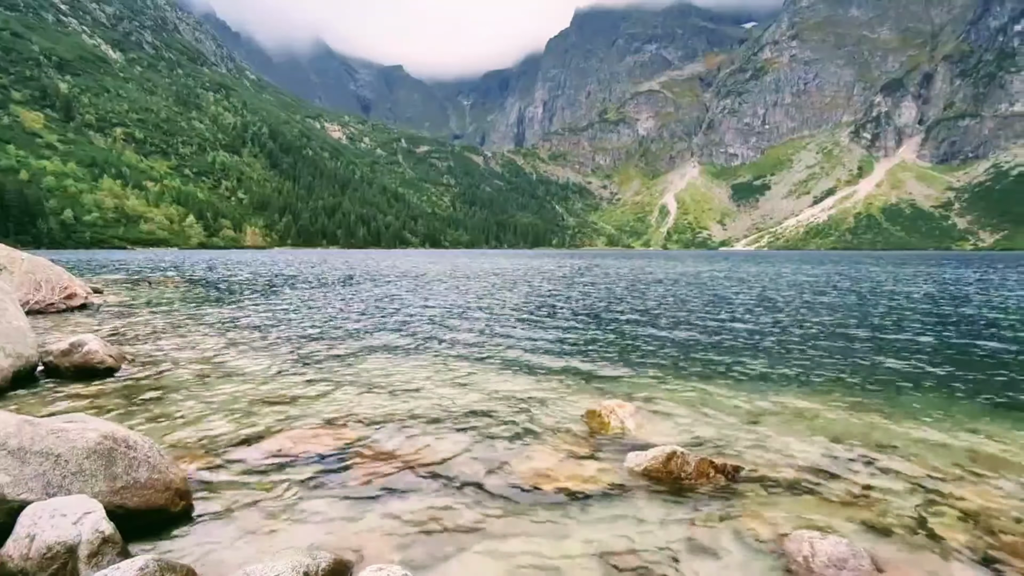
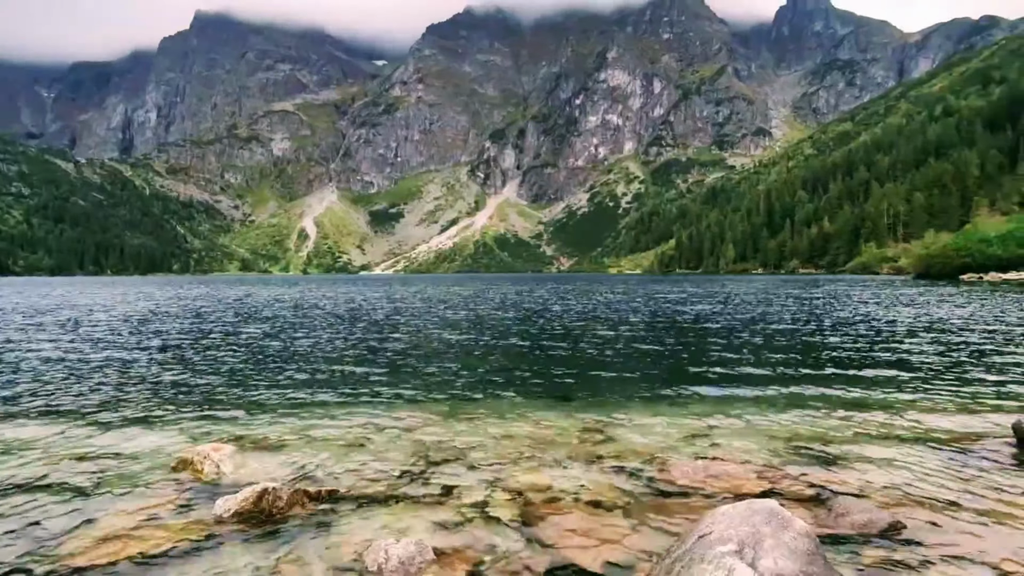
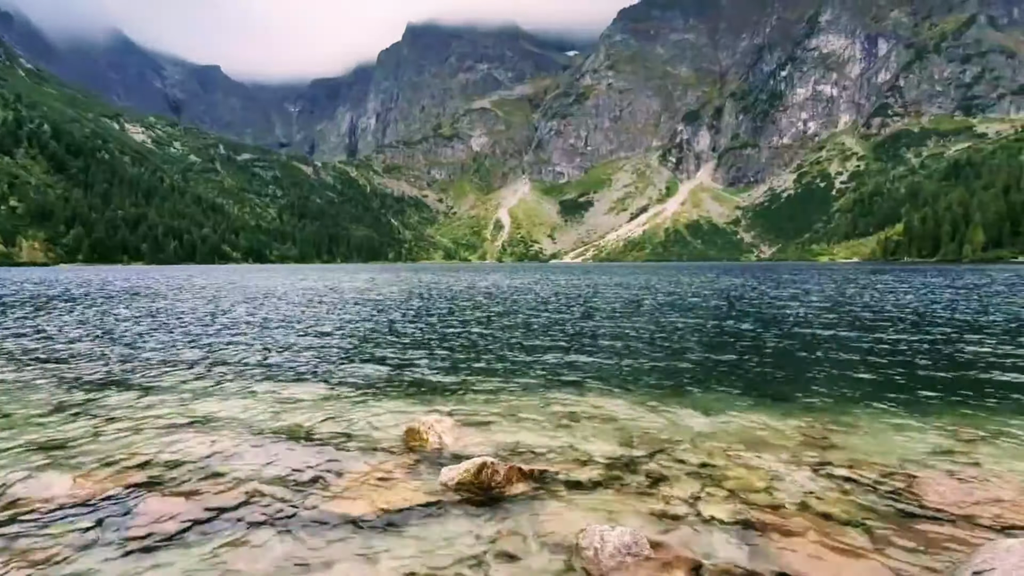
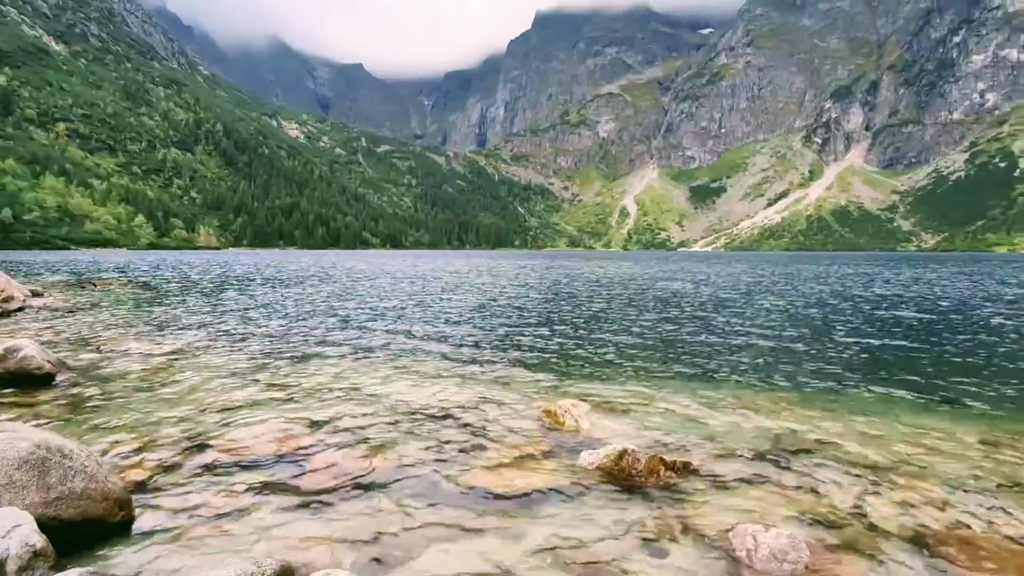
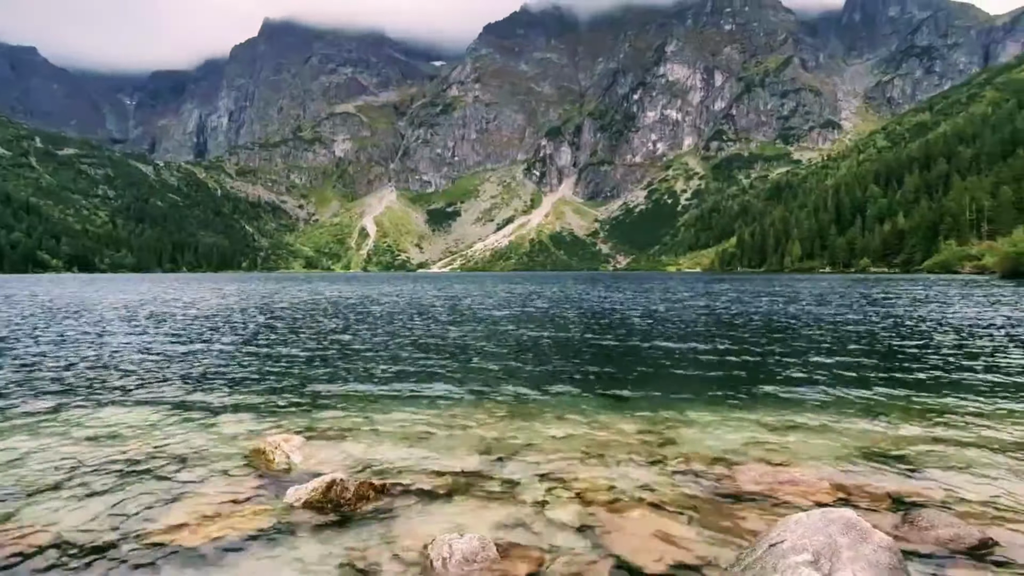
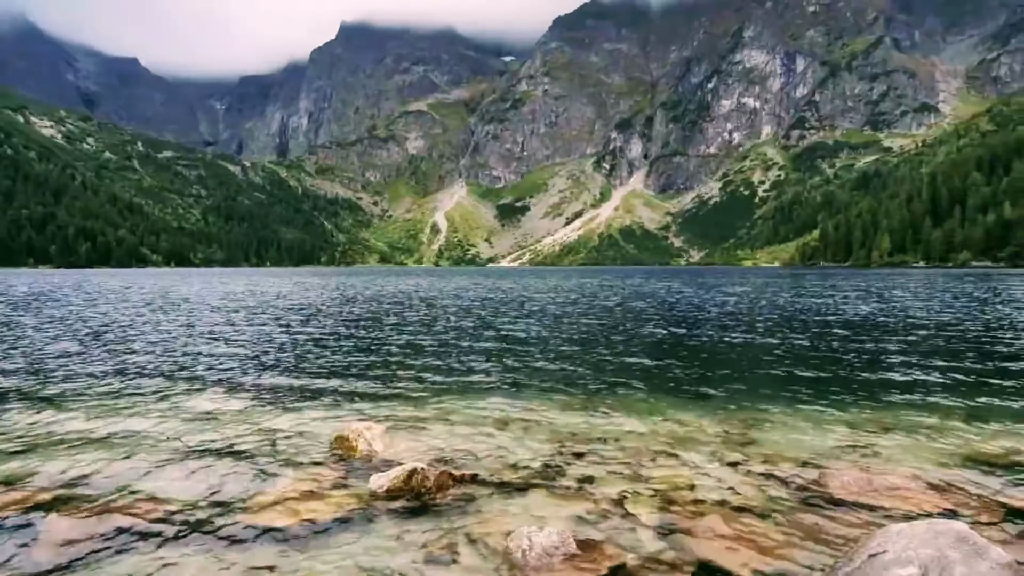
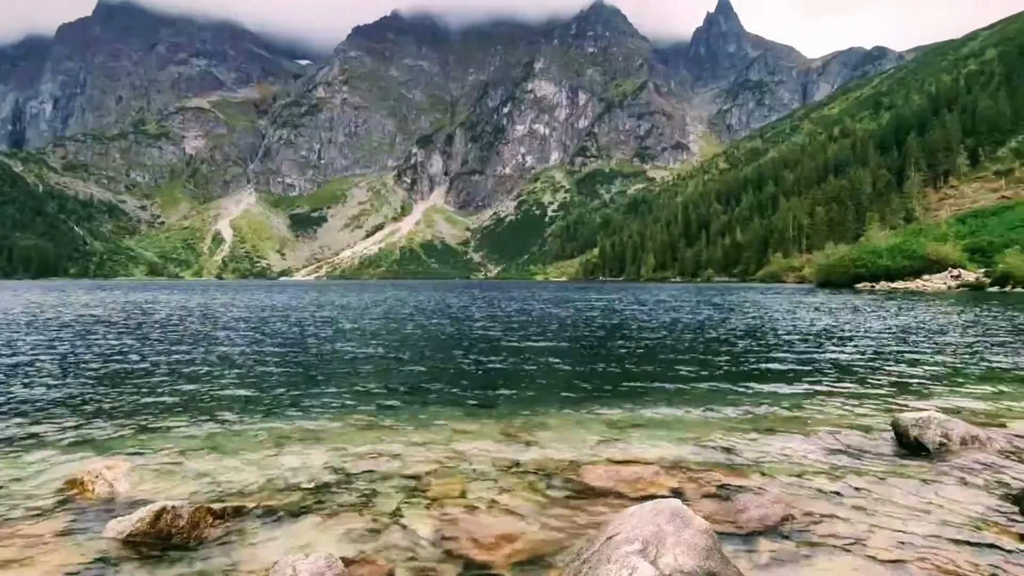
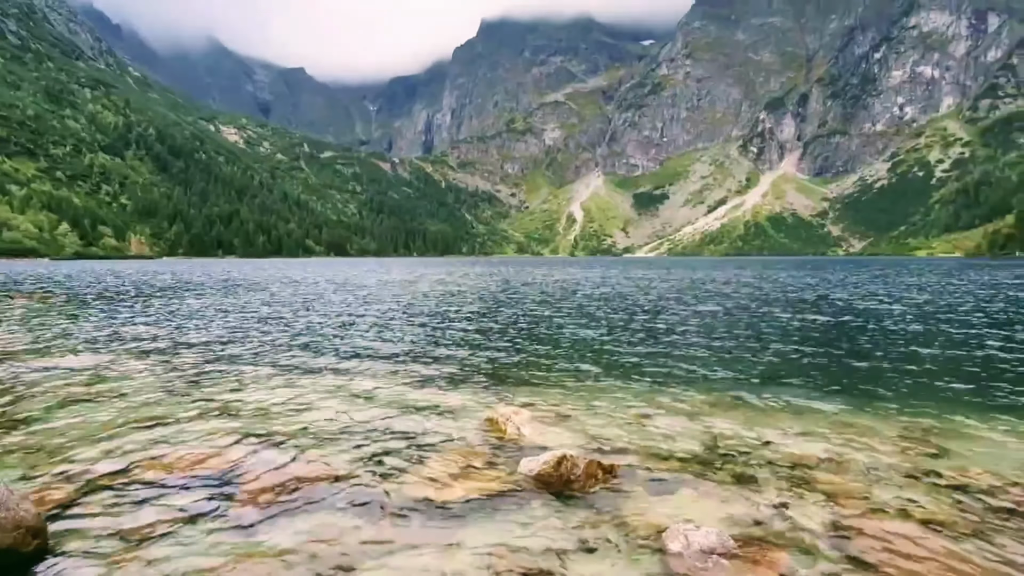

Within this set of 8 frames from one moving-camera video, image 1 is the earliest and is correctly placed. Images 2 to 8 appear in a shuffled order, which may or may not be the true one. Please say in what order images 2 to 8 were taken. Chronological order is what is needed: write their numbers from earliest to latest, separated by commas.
4, 8, 3, 6, 5, 2, 7
